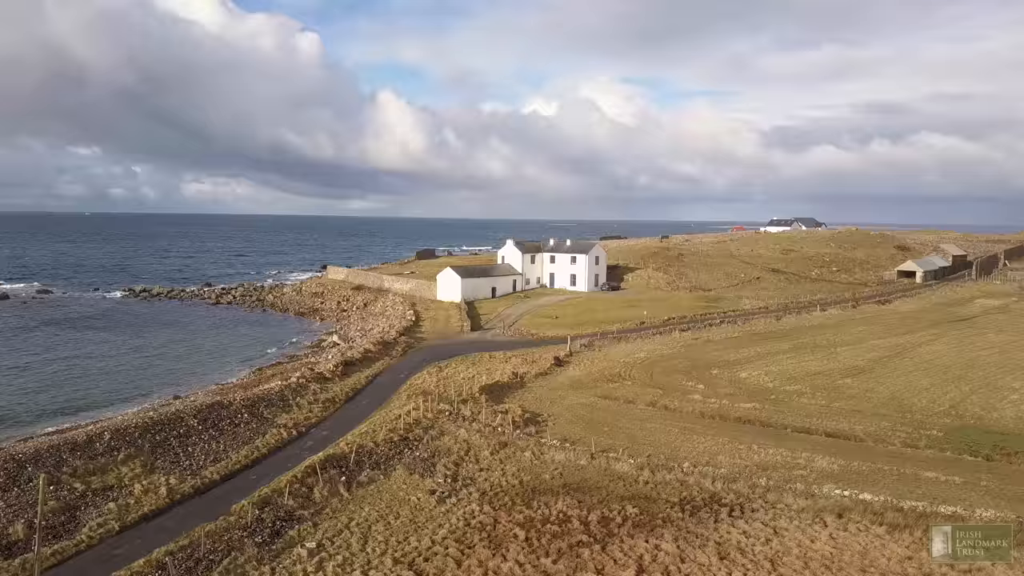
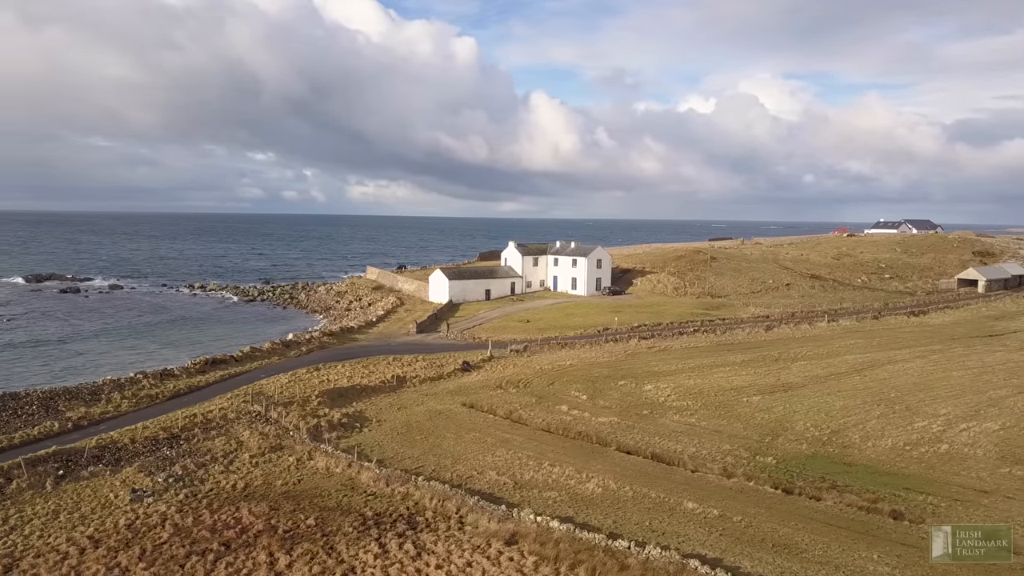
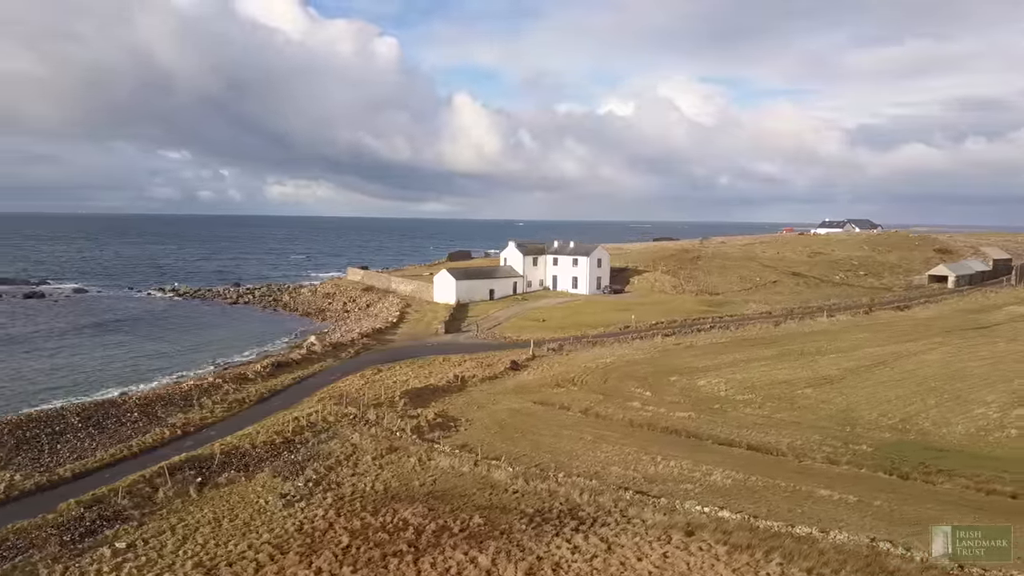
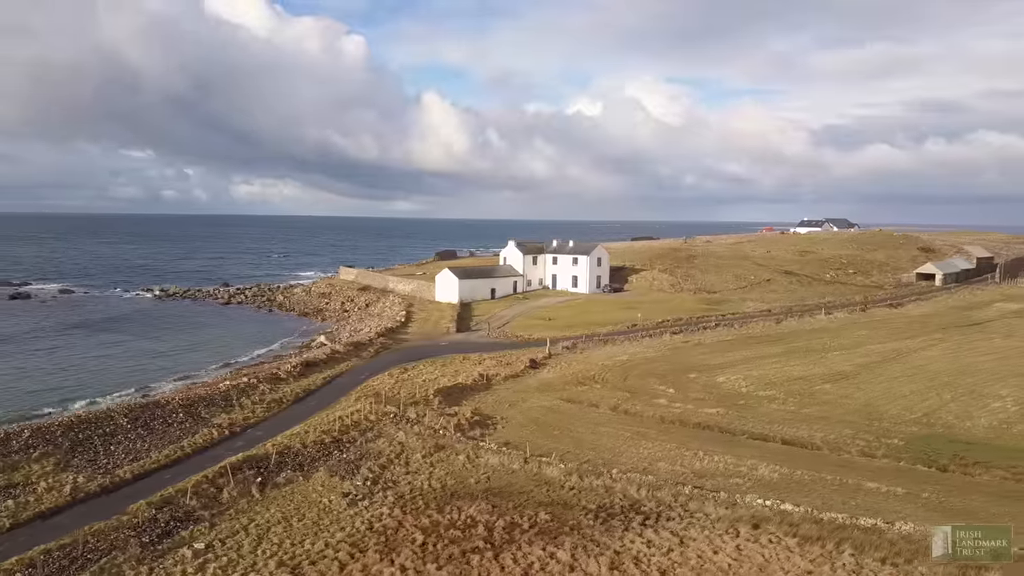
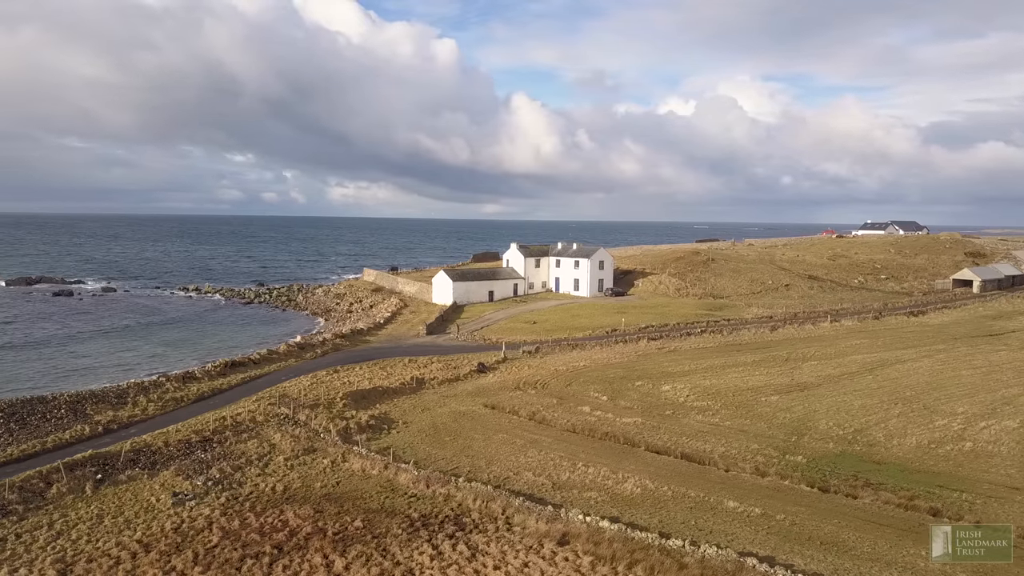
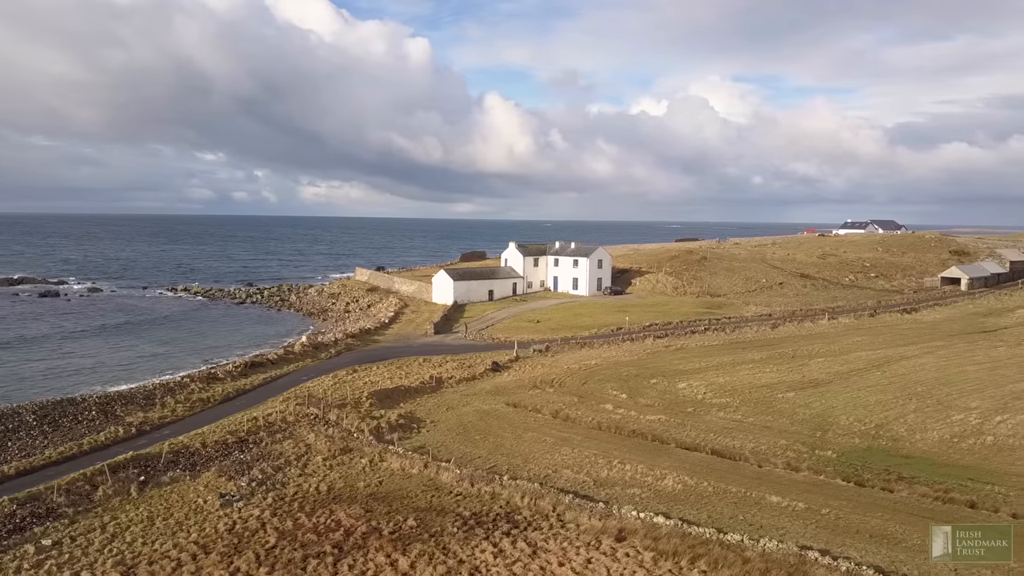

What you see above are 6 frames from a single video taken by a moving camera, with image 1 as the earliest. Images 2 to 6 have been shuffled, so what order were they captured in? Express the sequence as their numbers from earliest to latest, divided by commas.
4, 3, 6, 5, 2
